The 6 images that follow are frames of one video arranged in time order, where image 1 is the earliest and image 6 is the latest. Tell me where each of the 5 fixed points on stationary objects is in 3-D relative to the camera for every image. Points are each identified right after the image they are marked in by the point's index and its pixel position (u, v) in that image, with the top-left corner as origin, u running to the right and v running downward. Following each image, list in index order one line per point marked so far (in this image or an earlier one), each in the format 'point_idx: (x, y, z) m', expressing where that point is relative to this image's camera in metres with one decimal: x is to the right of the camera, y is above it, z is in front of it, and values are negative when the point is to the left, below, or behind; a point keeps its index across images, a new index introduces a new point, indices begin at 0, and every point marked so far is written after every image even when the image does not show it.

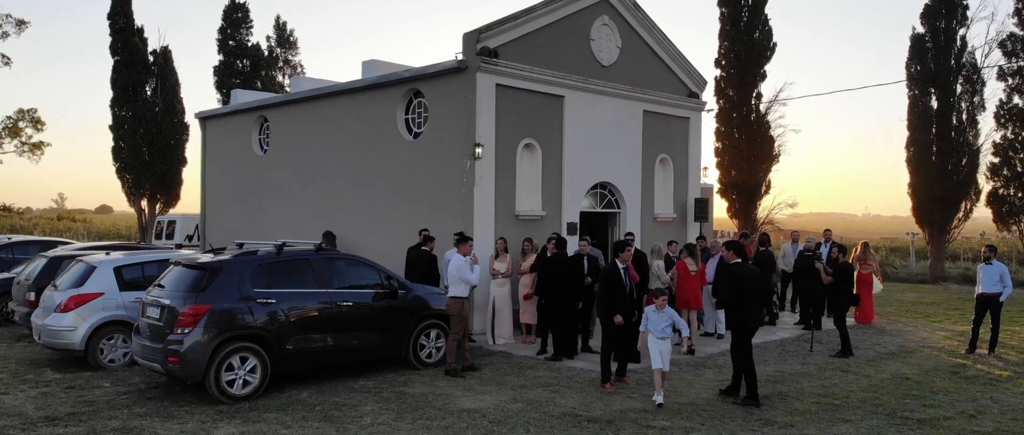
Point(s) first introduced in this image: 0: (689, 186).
0: (+3.9, +0.7, +17.5) m
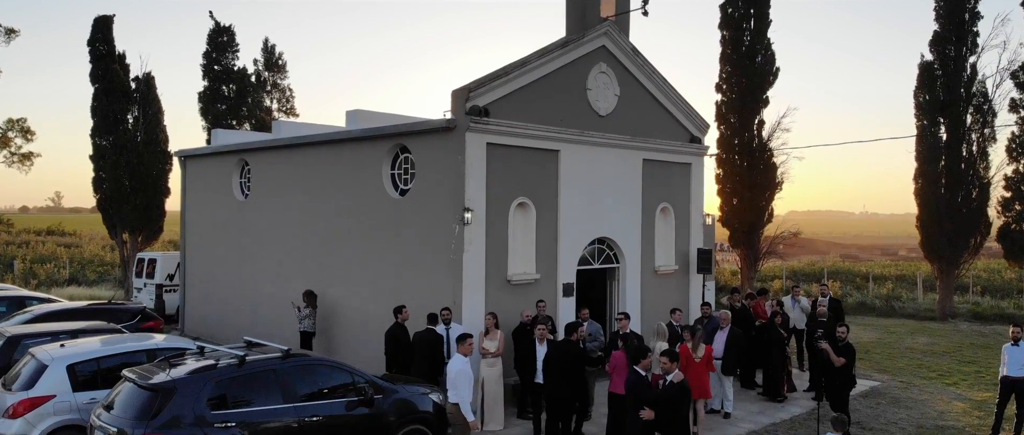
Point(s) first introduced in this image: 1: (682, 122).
0: (+3.7, -0.4, +16.7) m
1: (+3.5, +2.0, +16.6) m
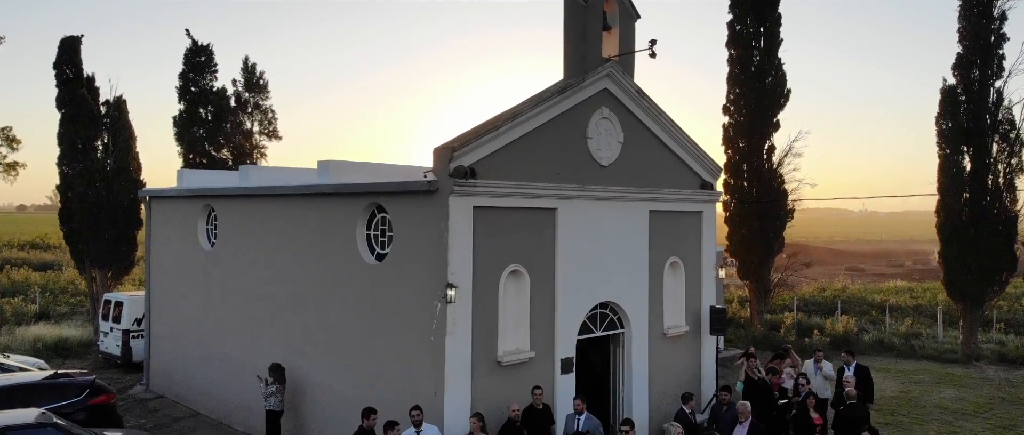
0: (+3.6, -1.4, +15.1) m
1: (+3.4, +0.9, +15.0) m
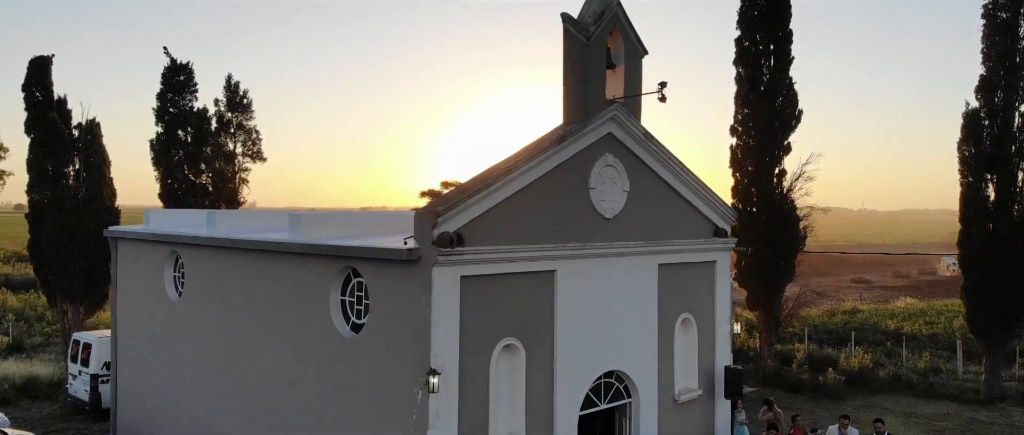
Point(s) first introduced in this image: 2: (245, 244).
0: (+3.5, -2.3, +13.8) m
1: (+3.3, +0.1, +13.7) m
2: (-4.1, -0.4, +12.5) m
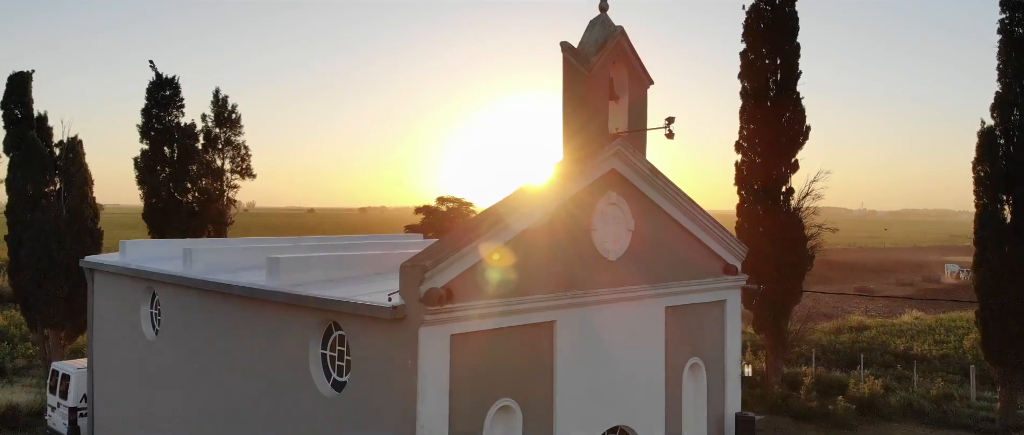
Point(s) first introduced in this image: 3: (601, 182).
0: (+3.4, -2.8, +12.9) m
1: (+3.2, -0.5, +12.8) m
2: (-4.2, -1.0, +11.6) m
3: (+1.2, +0.5, +10.8) m
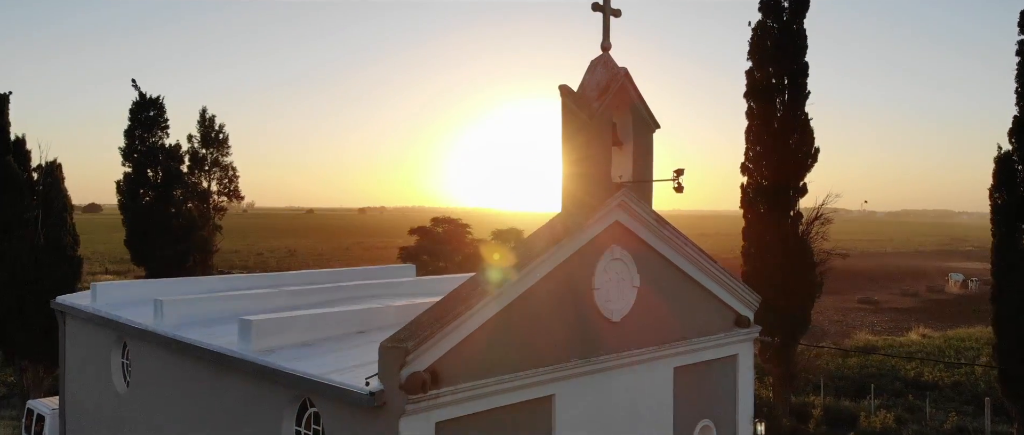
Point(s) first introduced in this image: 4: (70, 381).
0: (+3.3, -3.6, +12.1) m
1: (+3.1, -1.2, +11.9) m
2: (-4.2, -1.7, +10.7) m
3: (+1.1, -0.2, +9.9) m
4: (-8.2, -3.0, +15.0) m
